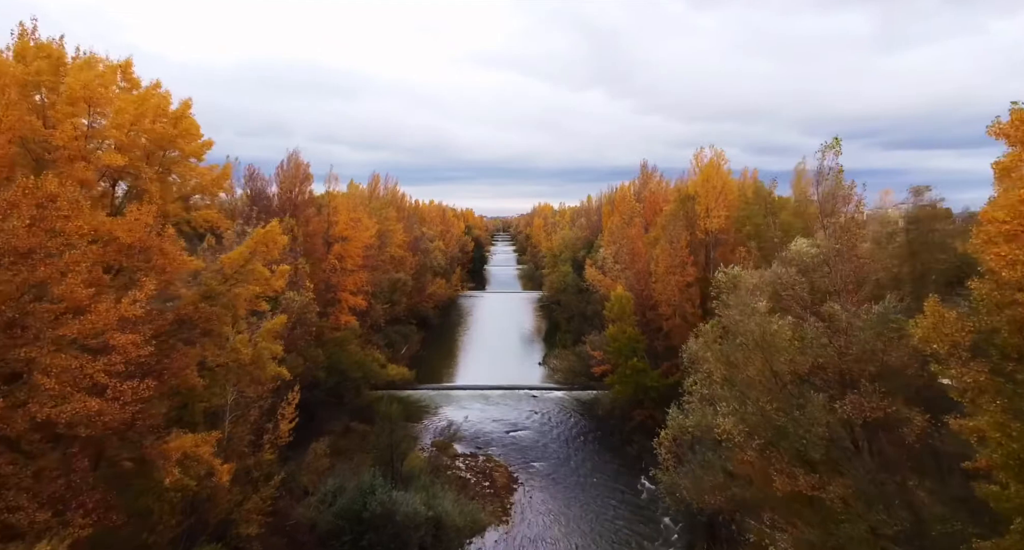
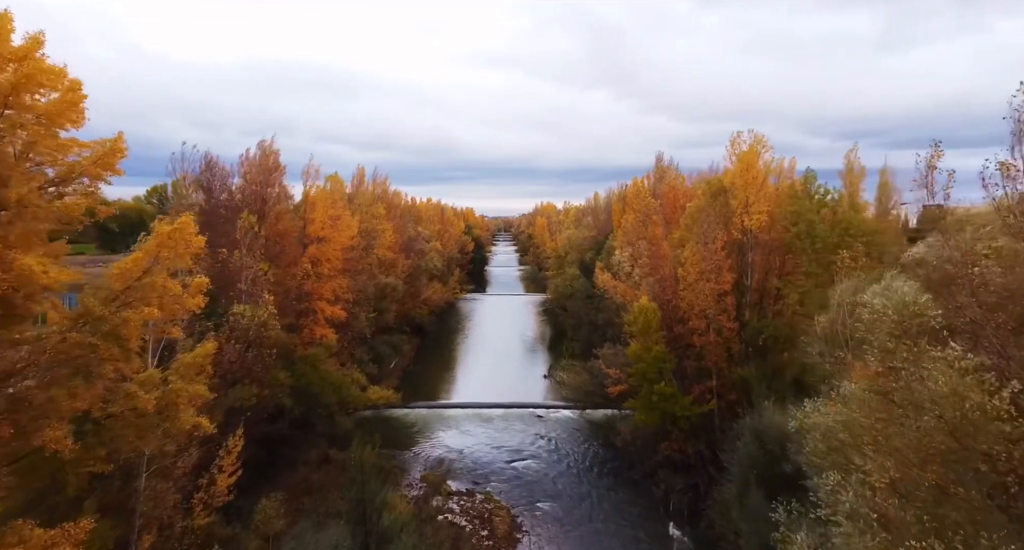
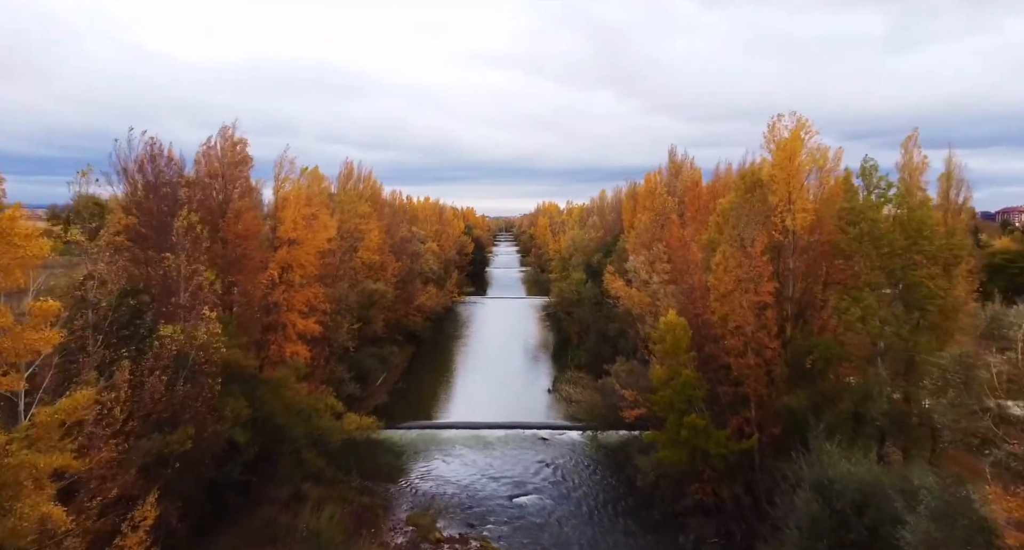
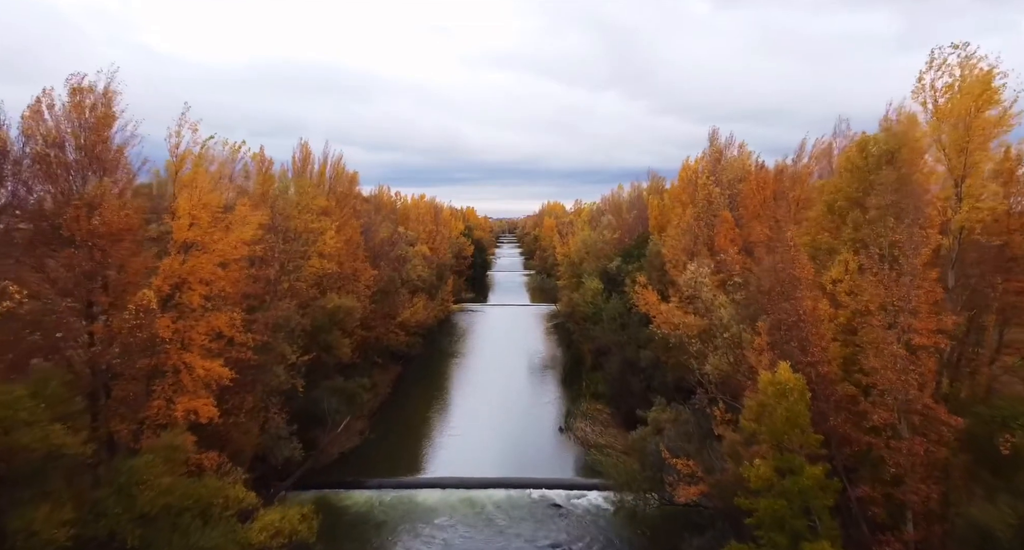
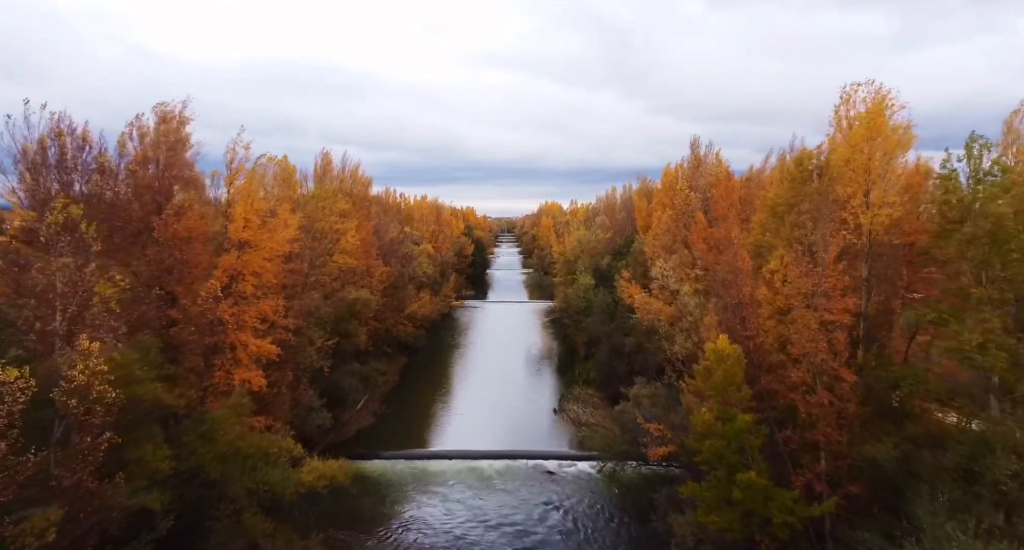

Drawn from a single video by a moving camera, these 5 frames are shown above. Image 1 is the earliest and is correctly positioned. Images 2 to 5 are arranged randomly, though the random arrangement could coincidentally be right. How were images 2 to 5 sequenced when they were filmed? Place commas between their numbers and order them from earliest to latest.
2, 3, 5, 4
